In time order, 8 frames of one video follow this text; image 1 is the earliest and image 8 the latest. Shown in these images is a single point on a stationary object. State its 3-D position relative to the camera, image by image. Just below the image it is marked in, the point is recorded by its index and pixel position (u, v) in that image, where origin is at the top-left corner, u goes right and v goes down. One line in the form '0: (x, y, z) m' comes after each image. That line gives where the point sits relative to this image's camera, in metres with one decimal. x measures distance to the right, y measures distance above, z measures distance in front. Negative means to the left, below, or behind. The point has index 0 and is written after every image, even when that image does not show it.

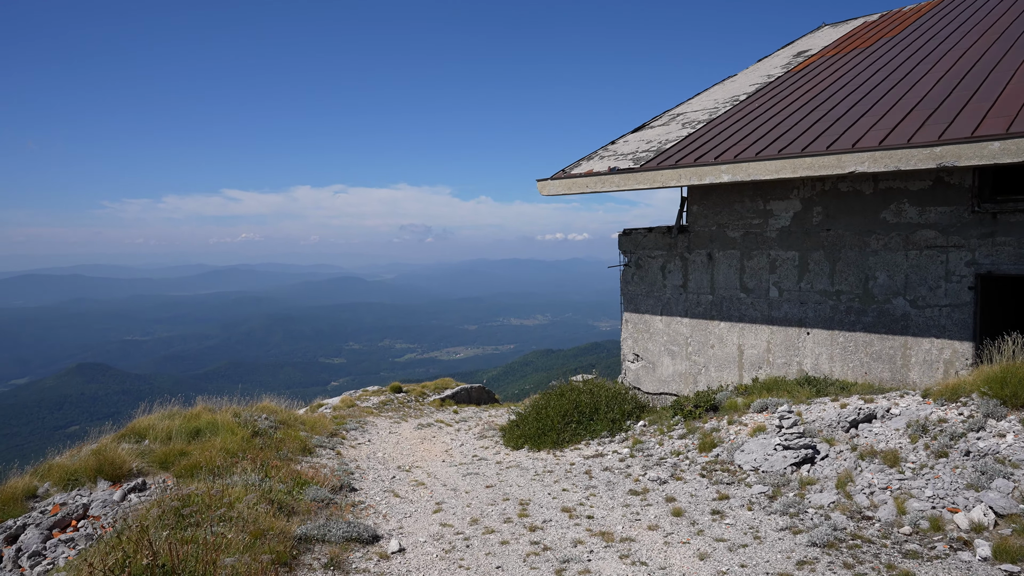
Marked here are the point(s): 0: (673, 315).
0: (+3.7, -0.6, +10.9) m
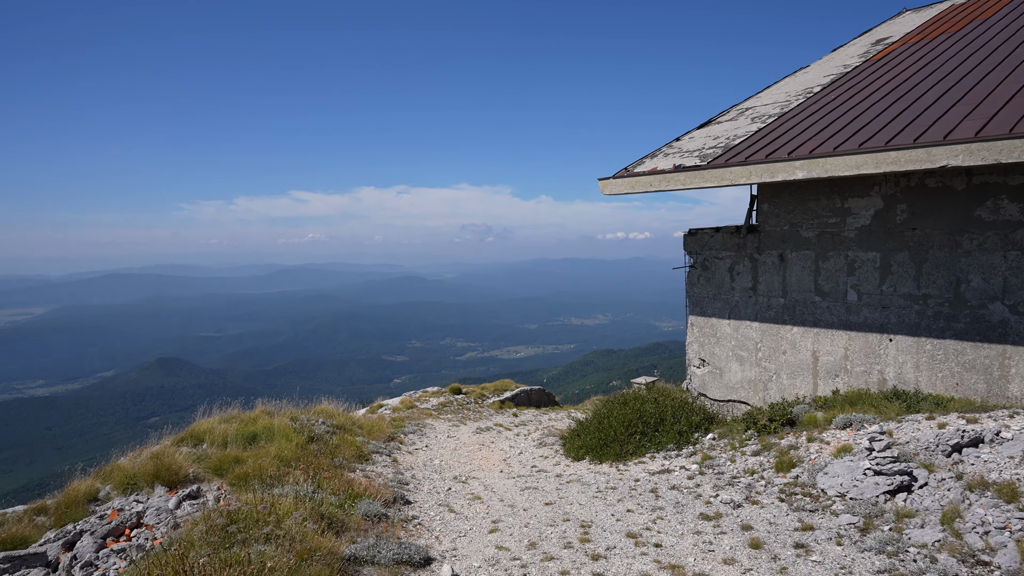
0: (+4.8, -0.6, +10.3) m
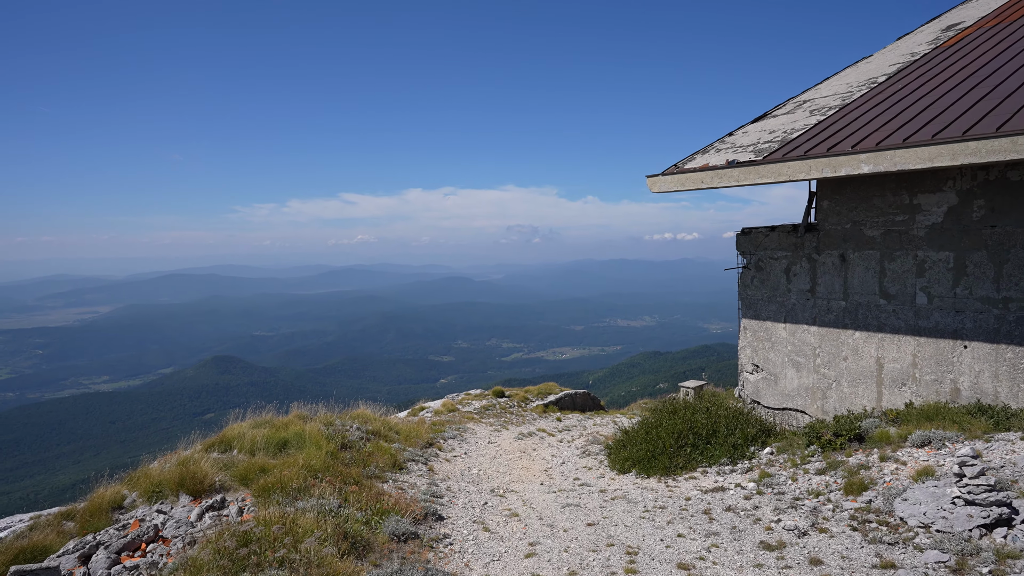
0: (+5.6, -0.7, +9.7) m
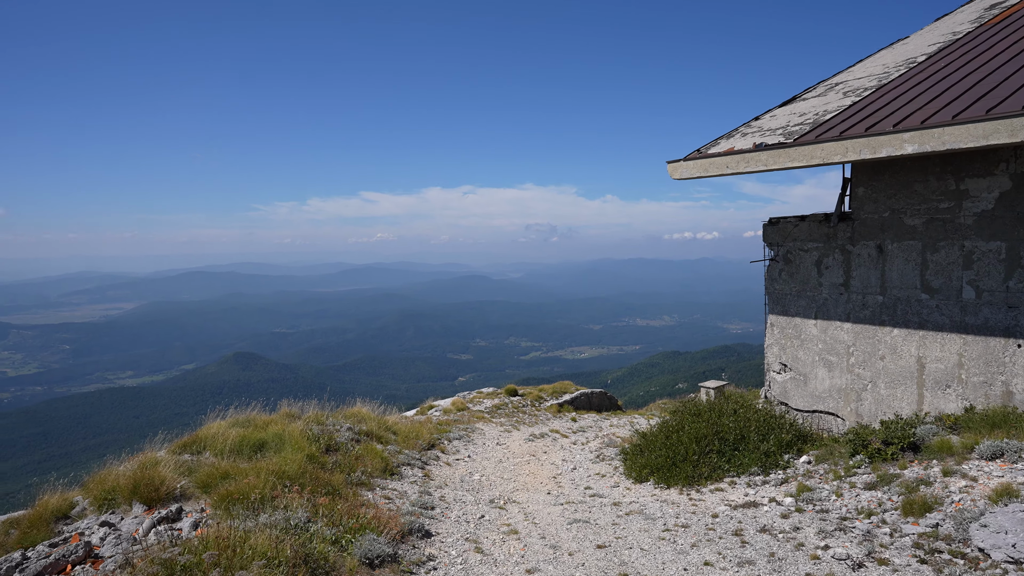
0: (+5.8, -0.6, +9.0) m
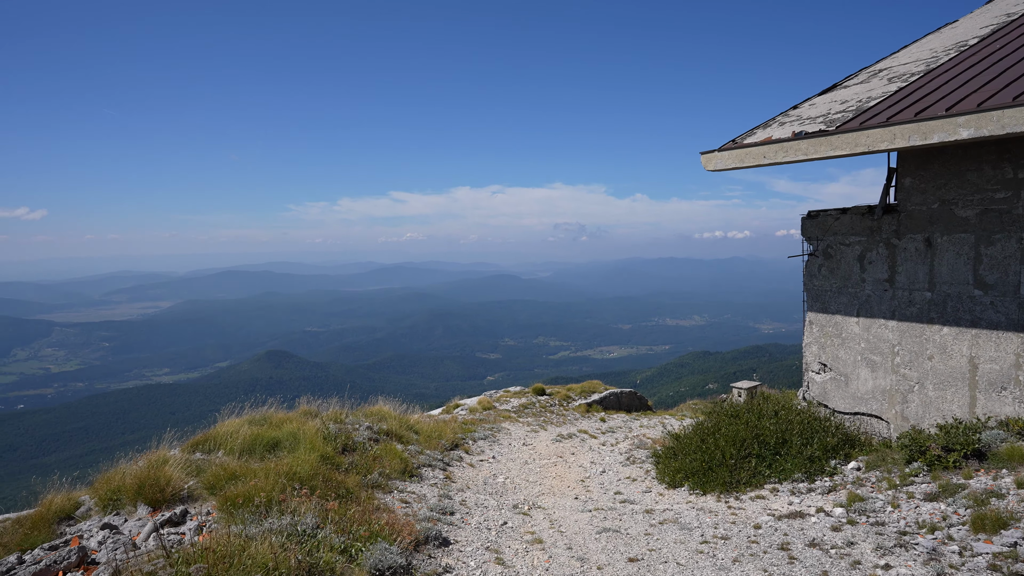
0: (+6.3, -0.5, +8.5) m
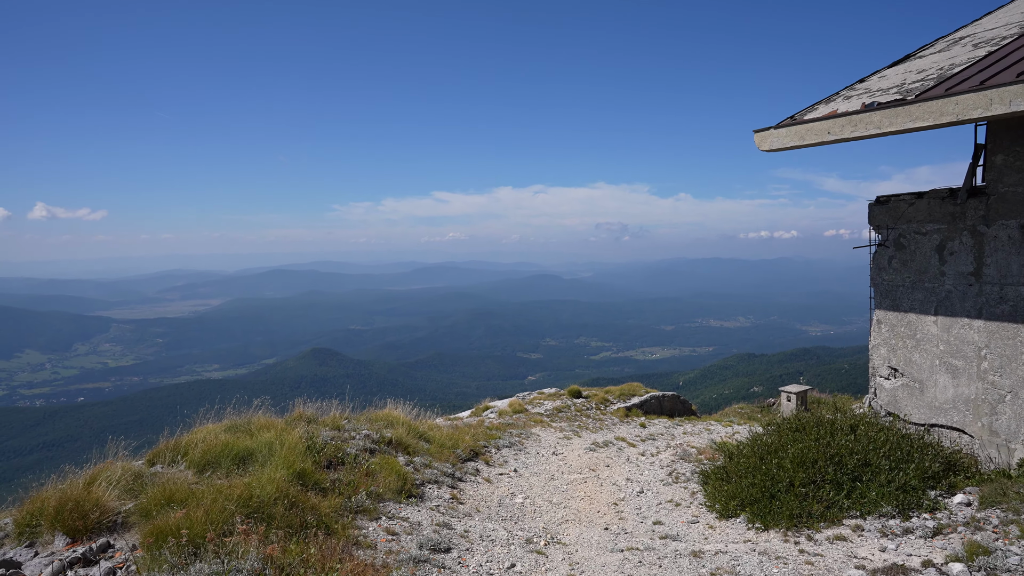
0: (+6.7, -0.4, +7.4) m
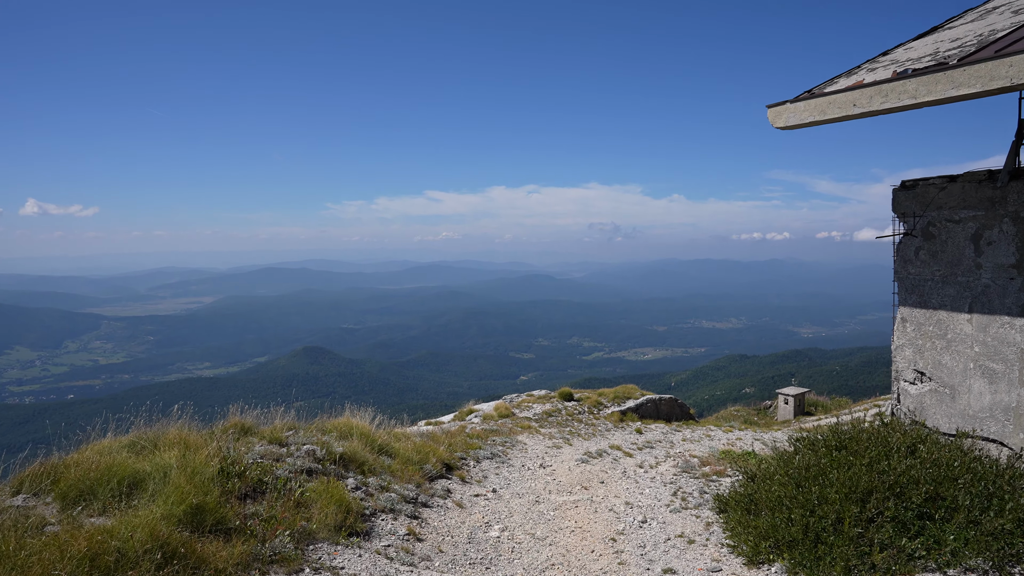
0: (+6.5, -0.4, +6.6) m
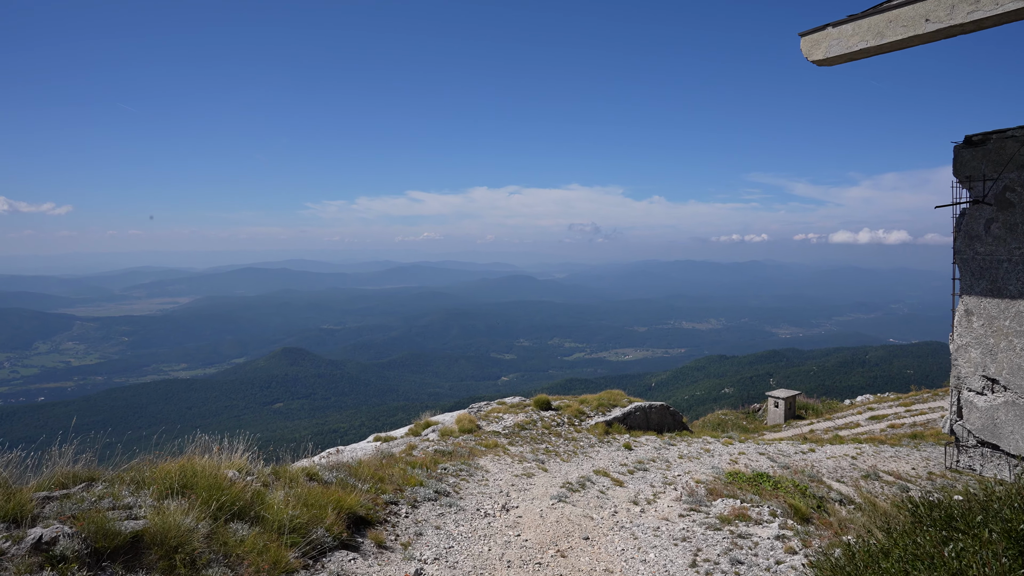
0: (+6.1, -0.2, +5.2) m
